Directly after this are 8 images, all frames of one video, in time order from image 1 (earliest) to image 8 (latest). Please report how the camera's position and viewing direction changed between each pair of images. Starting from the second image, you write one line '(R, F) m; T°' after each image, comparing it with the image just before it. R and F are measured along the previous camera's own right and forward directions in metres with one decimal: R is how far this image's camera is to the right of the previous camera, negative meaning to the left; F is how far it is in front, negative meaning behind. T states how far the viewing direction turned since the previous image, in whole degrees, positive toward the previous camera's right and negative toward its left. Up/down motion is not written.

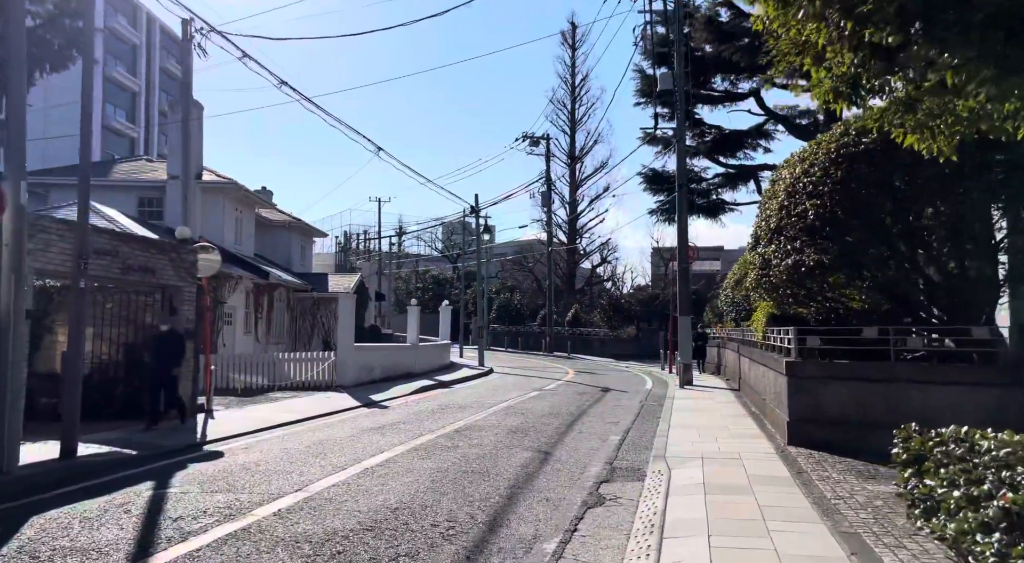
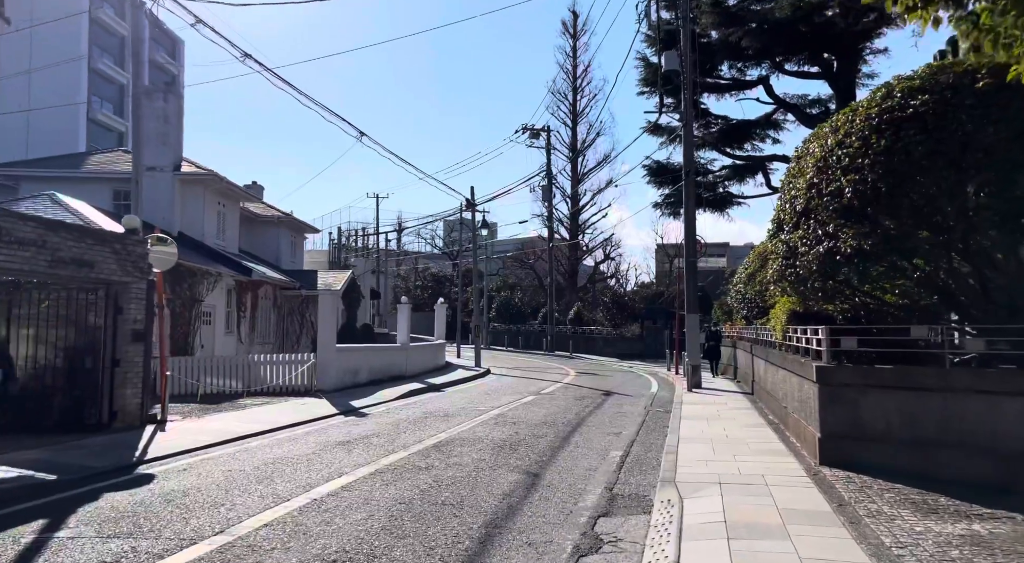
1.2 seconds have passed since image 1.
(+0.3, +1.5) m; 0°
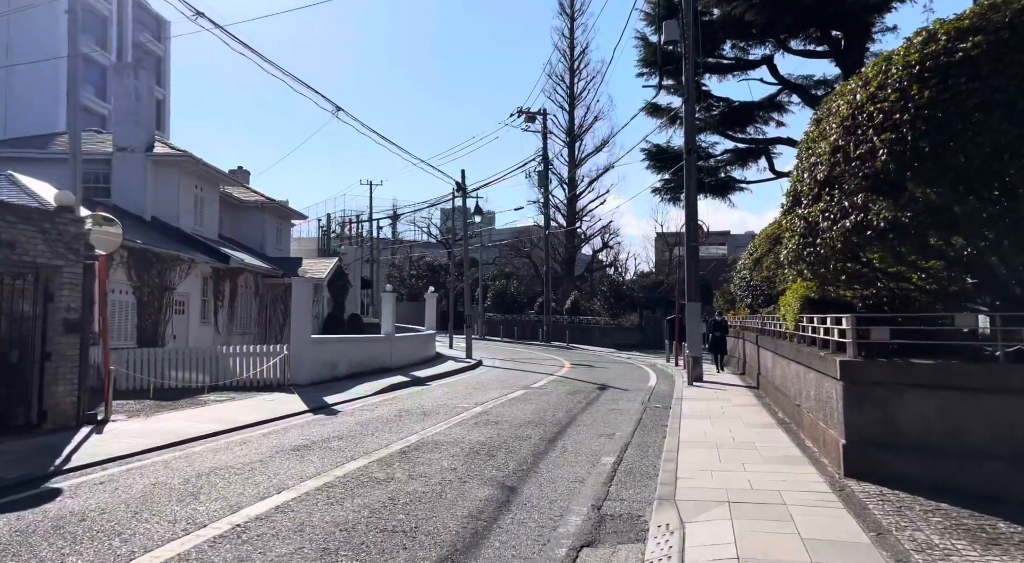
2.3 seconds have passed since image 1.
(+0.3, +1.3) m; 0°
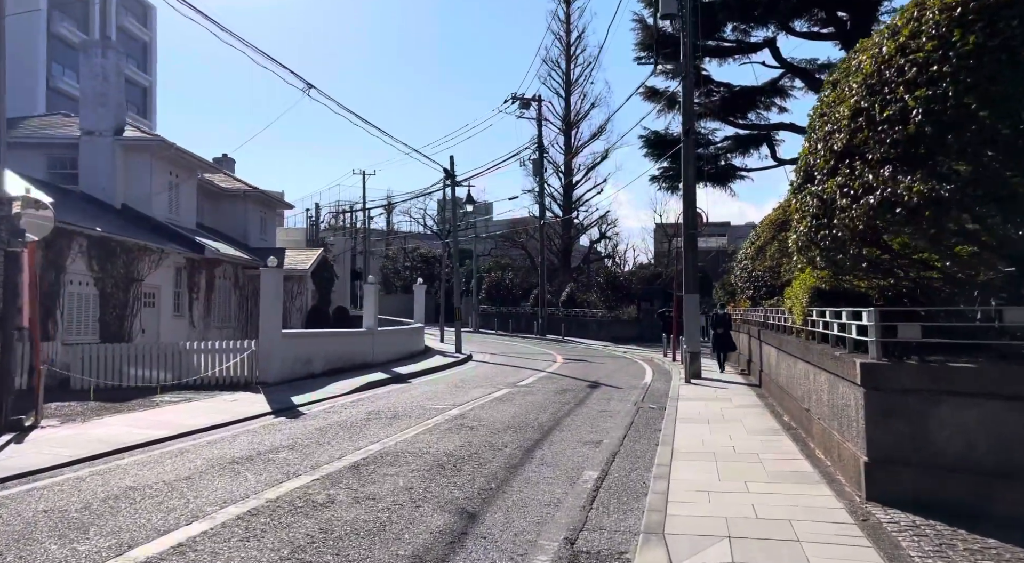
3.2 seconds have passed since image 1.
(+0.4, +1.1) m; 0°
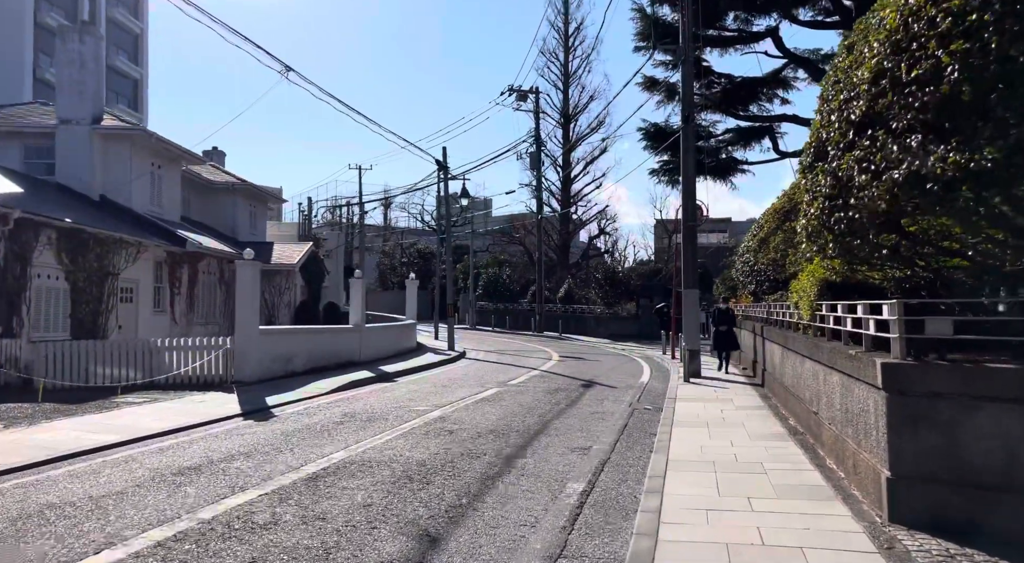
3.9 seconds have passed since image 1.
(+0.3, +0.8) m; 0°
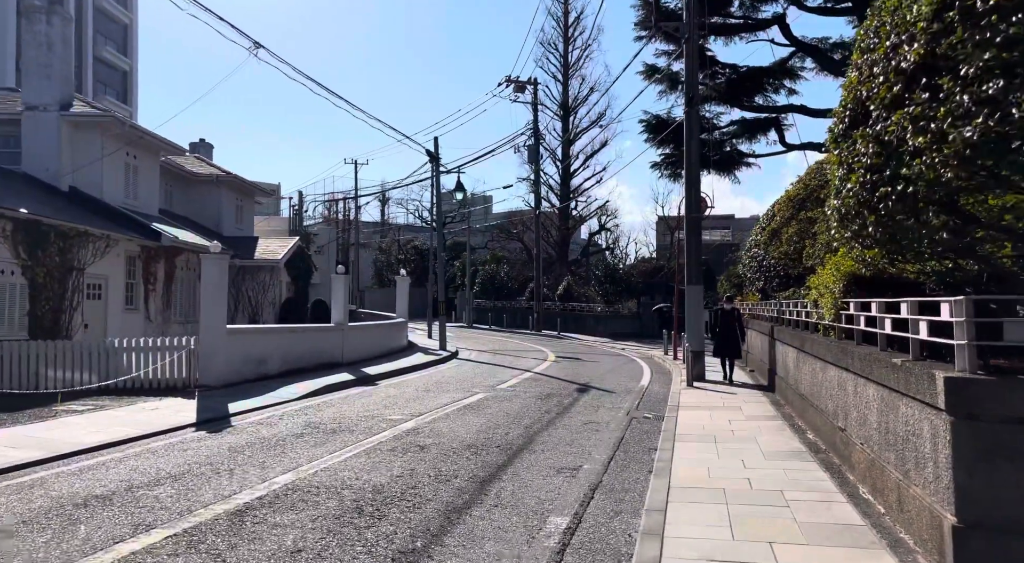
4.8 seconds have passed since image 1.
(+0.3, +1.2) m; 0°
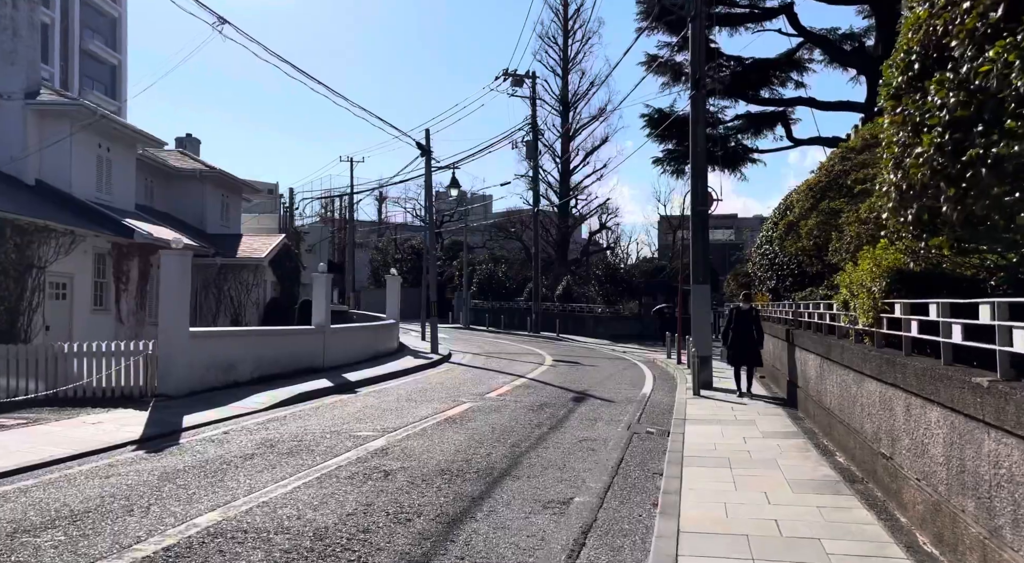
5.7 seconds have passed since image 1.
(+0.2, +1.2) m; 0°
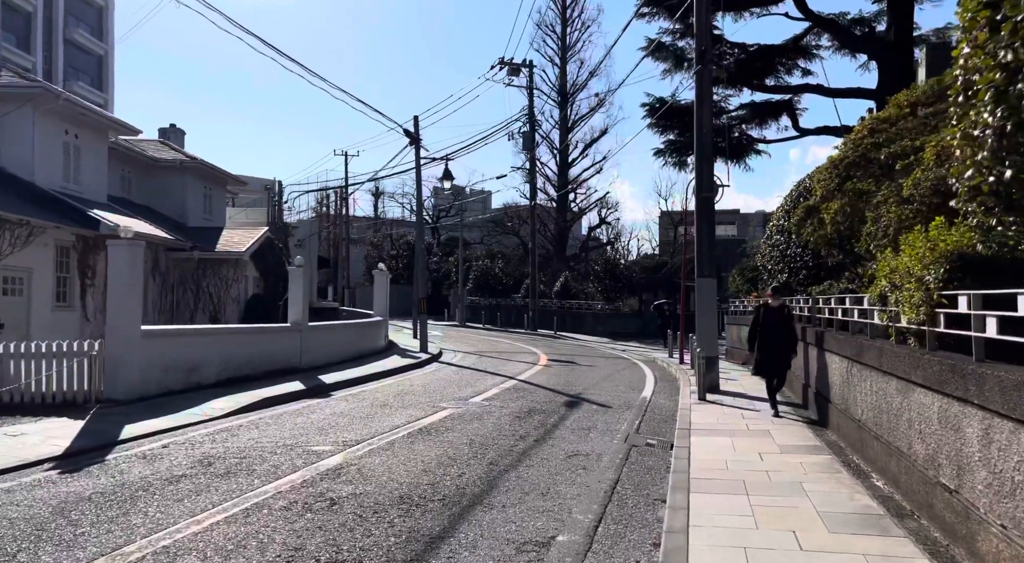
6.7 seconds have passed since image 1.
(+0.3, +1.2) m; 0°
